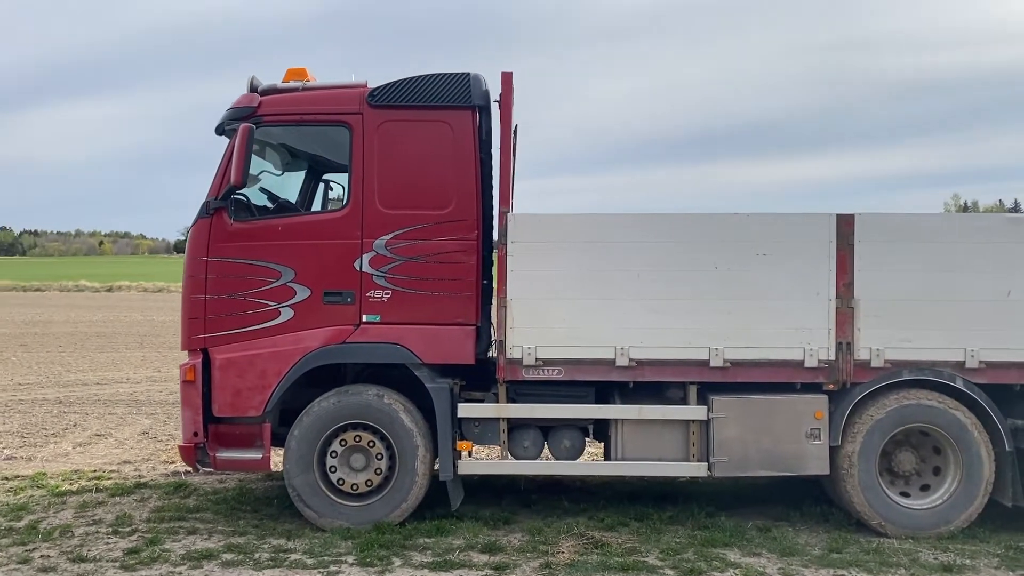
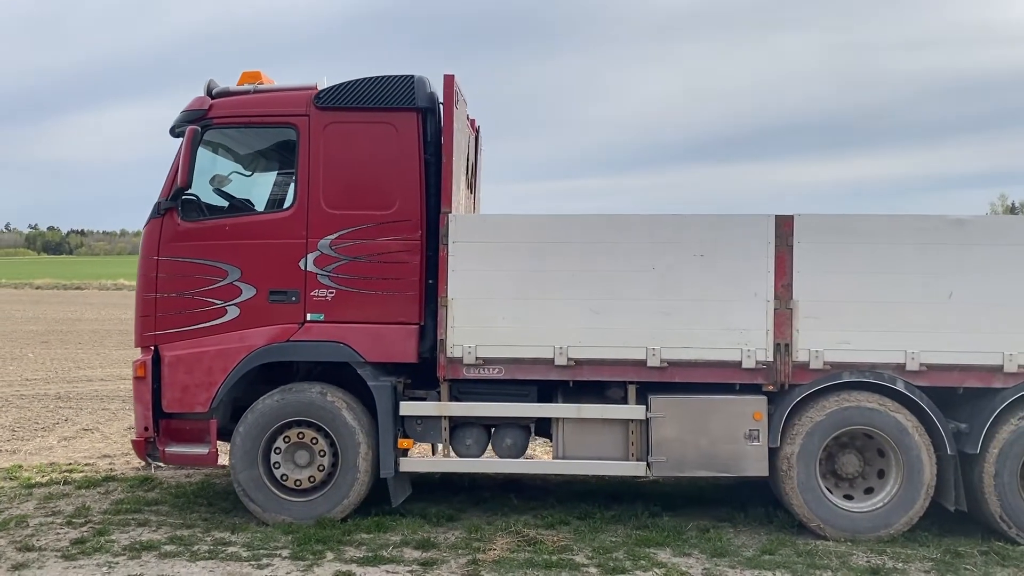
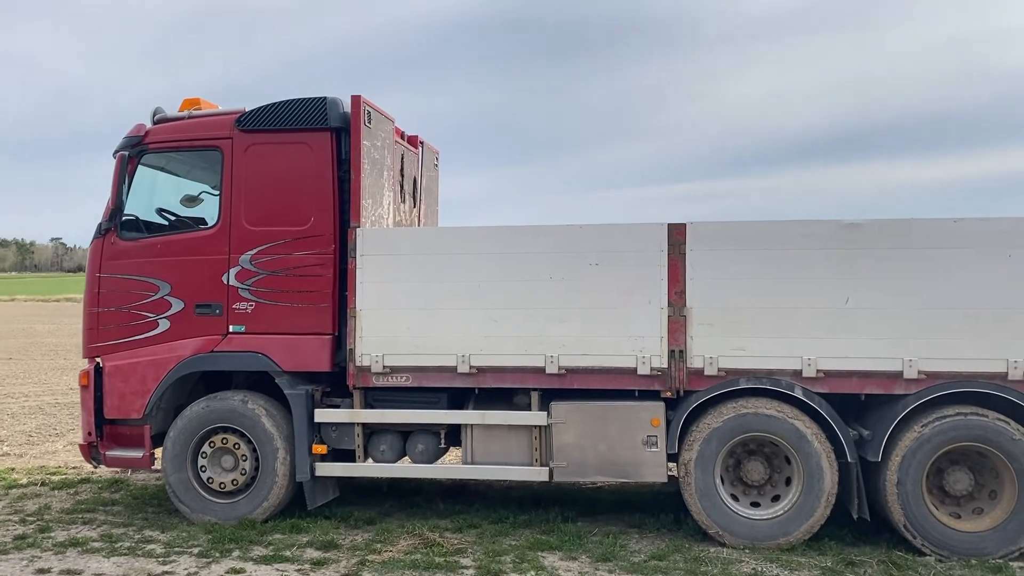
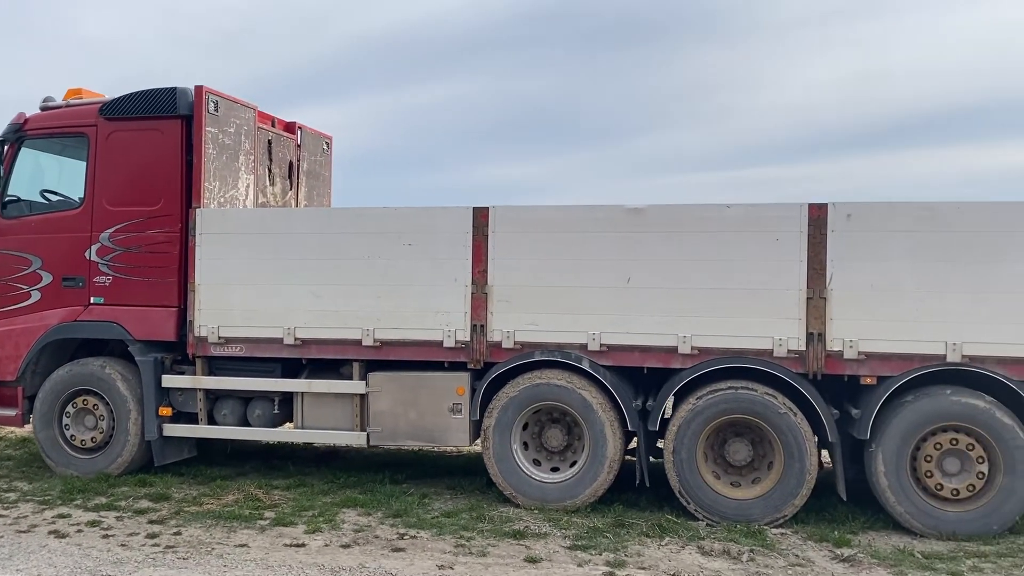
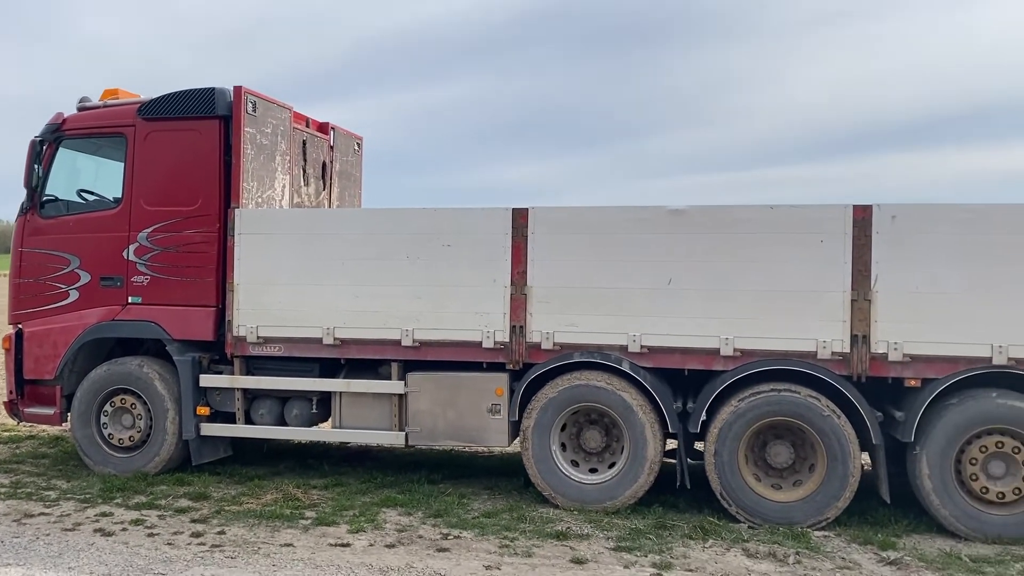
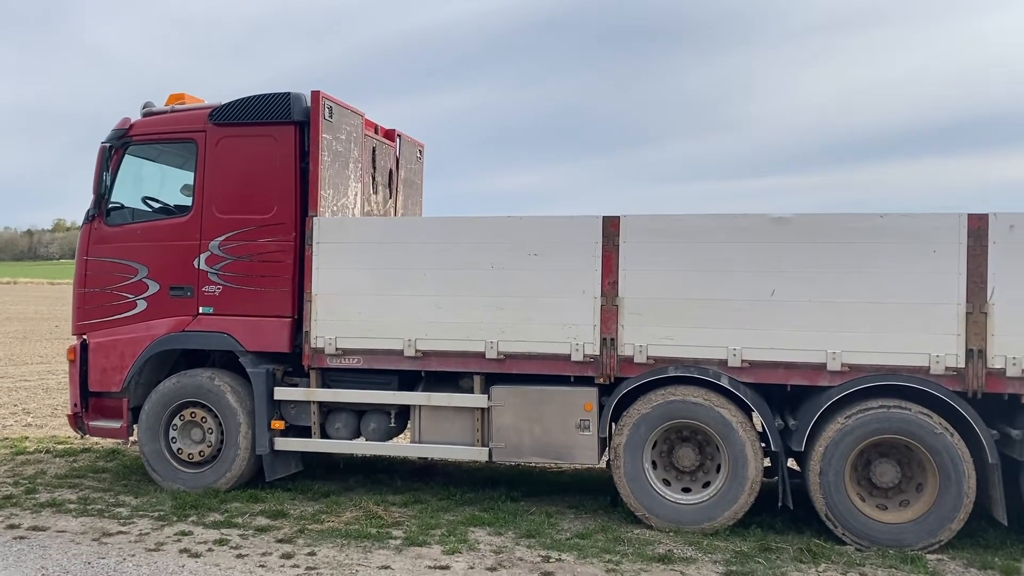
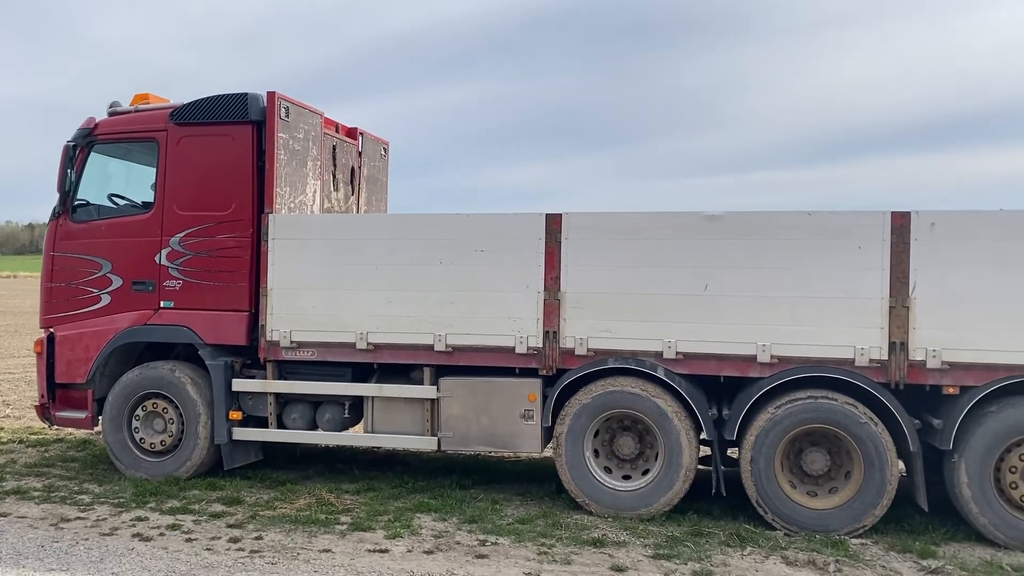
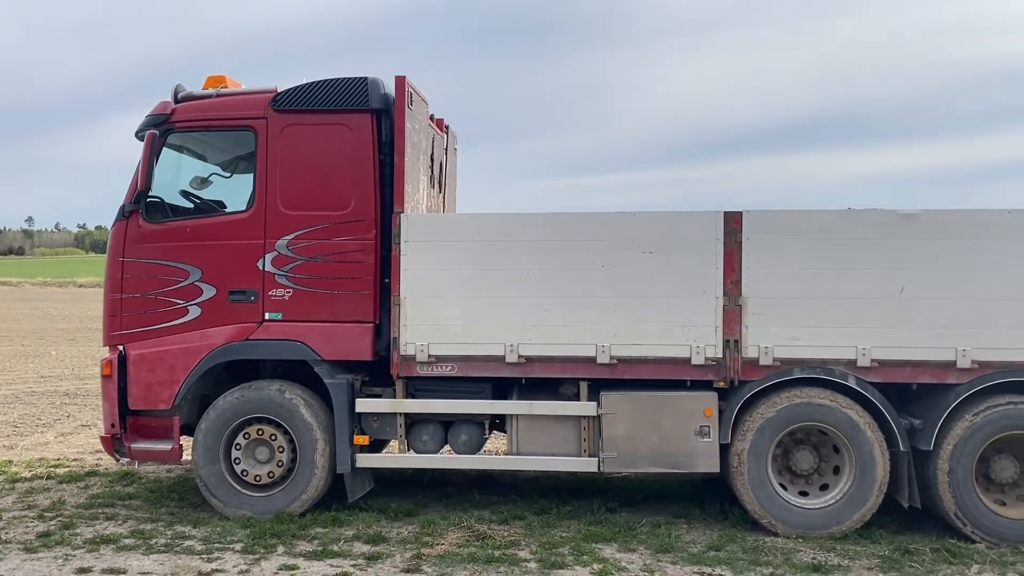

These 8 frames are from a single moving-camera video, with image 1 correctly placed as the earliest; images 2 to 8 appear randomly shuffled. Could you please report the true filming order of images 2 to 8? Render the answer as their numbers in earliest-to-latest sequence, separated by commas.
2, 8, 3, 6, 7, 5, 4
